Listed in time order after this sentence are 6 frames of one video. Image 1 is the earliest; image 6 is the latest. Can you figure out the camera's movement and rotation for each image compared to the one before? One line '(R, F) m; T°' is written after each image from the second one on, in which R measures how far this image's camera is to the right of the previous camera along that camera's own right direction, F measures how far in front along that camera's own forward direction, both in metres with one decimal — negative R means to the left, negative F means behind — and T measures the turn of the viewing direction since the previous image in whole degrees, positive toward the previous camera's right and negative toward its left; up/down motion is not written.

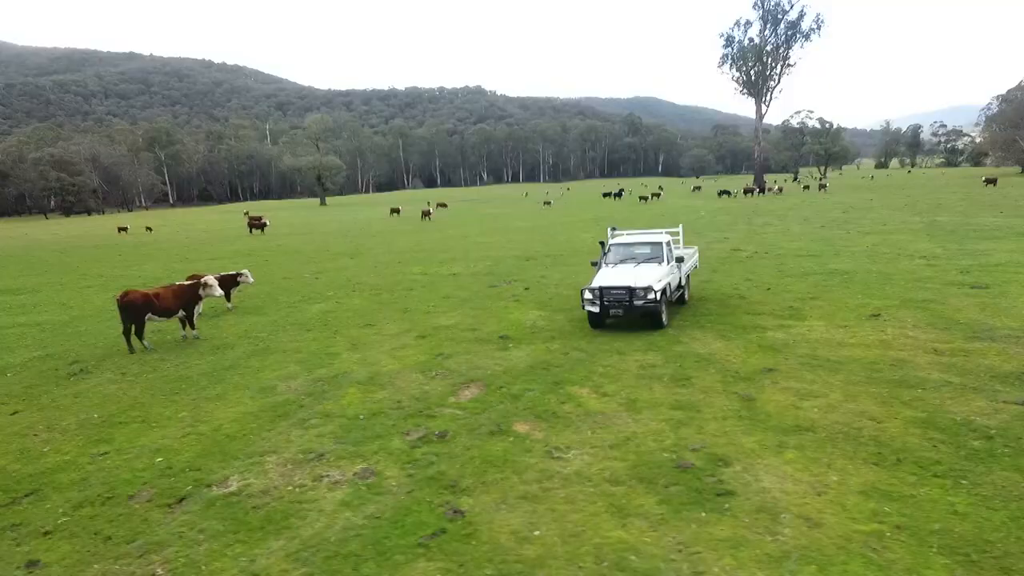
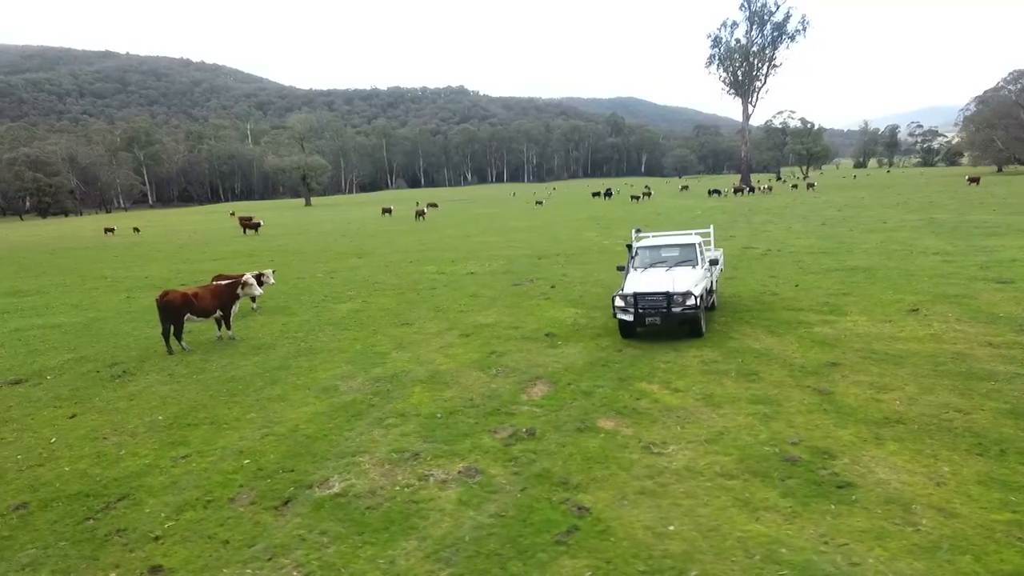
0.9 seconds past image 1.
(-1.4, +0.1) m; +2°
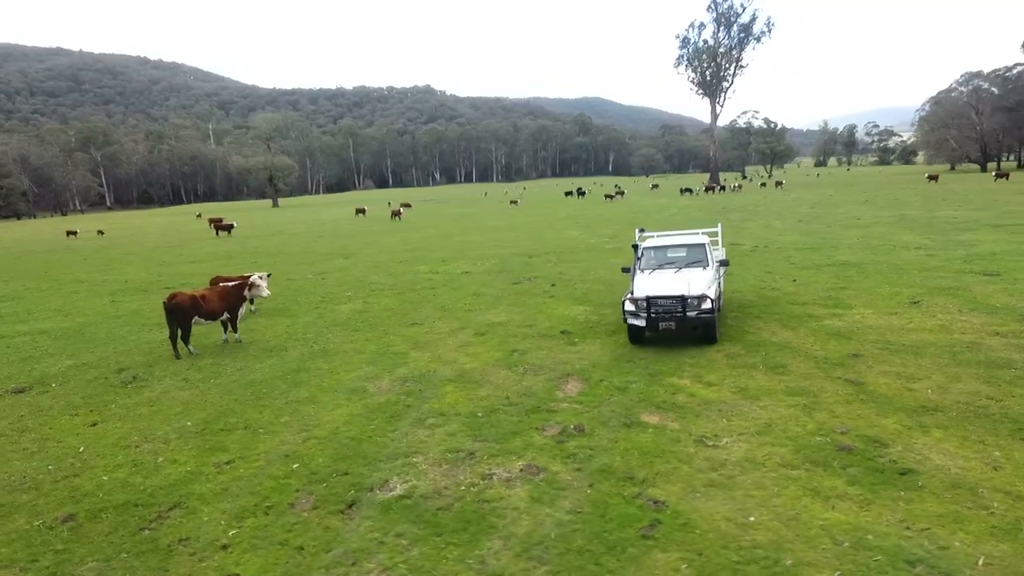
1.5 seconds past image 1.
(-1.0, +0.1) m; +3°
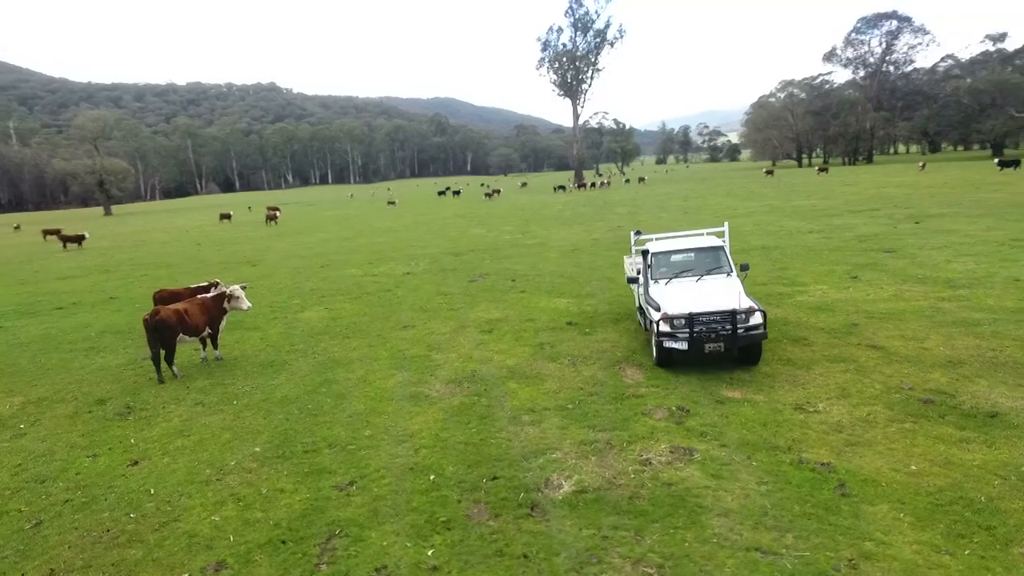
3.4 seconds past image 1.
(-3.2, +0.5) m; +13°
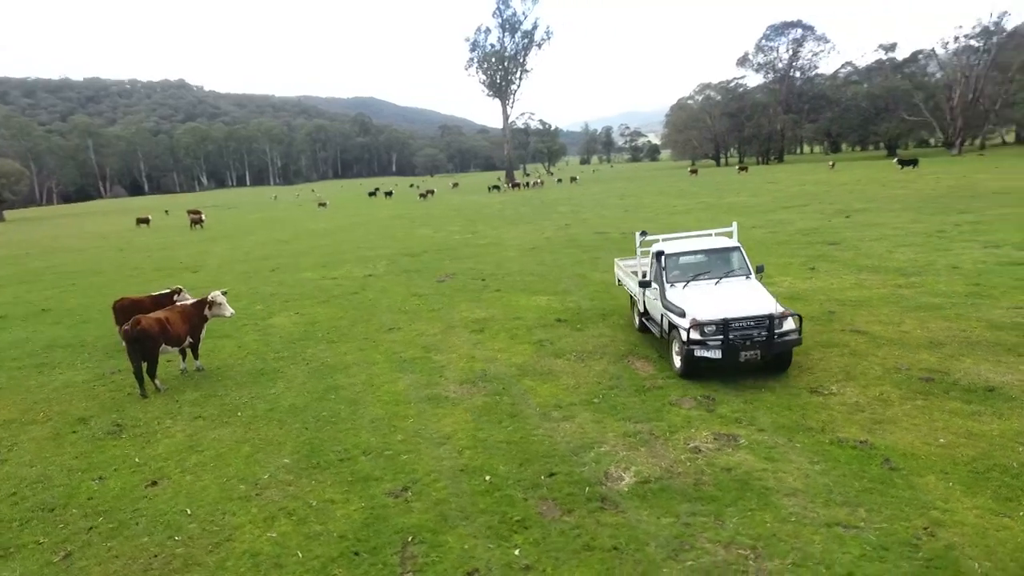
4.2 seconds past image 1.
(-1.4, +0.1) m; +7°
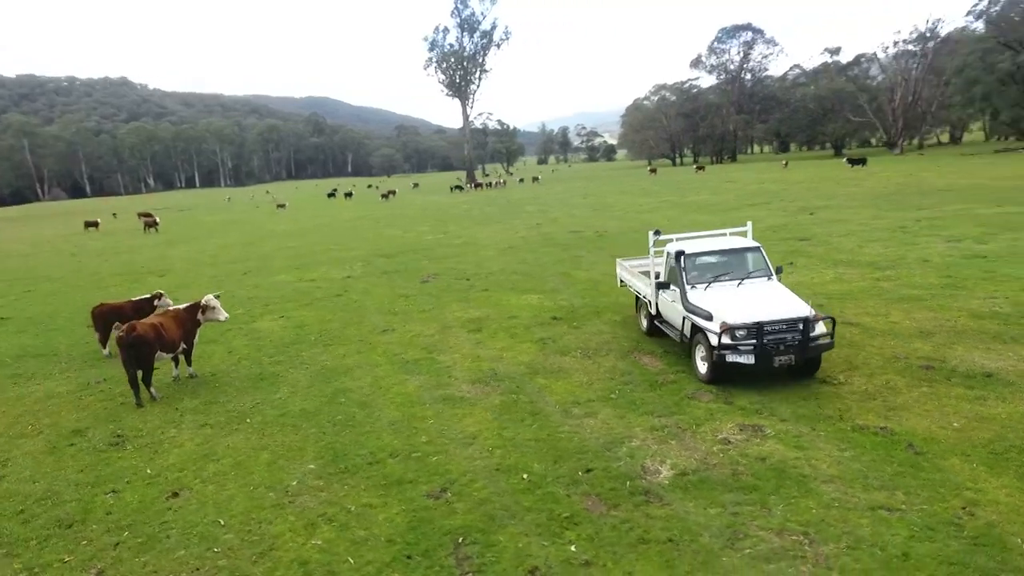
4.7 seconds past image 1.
(-0.8, 0.0) m; +4°
